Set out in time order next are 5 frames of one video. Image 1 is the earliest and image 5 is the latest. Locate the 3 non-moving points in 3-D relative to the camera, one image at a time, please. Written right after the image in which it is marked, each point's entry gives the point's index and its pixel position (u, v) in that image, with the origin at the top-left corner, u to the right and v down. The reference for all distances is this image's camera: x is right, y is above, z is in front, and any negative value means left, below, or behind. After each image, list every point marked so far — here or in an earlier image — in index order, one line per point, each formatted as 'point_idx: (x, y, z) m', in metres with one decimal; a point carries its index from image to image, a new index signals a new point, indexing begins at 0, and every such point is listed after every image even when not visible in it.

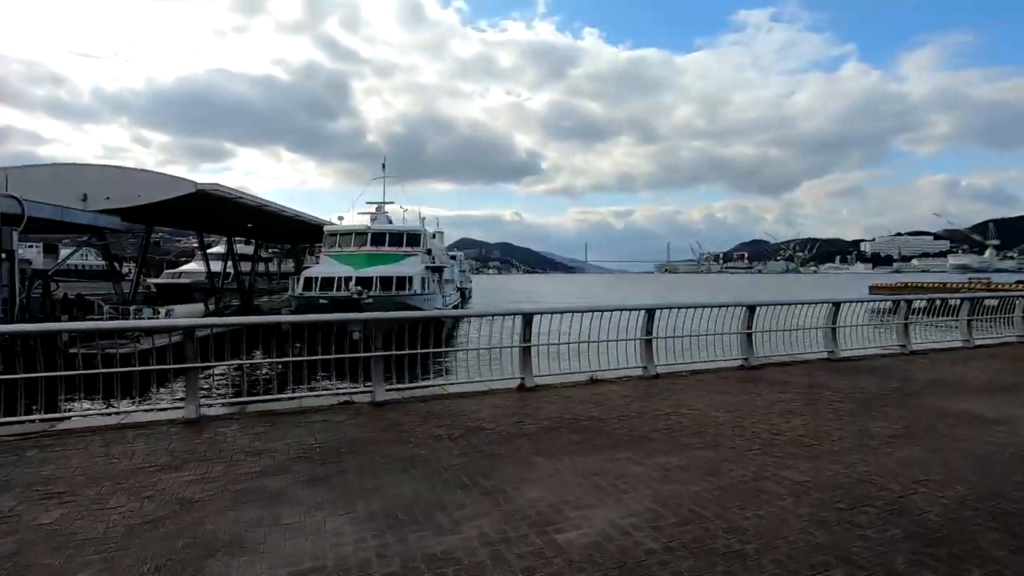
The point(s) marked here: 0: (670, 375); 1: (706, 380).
0: (+2.5, -1.4, +8.3) m
1: (+2.9, -1.4, +8.0) m
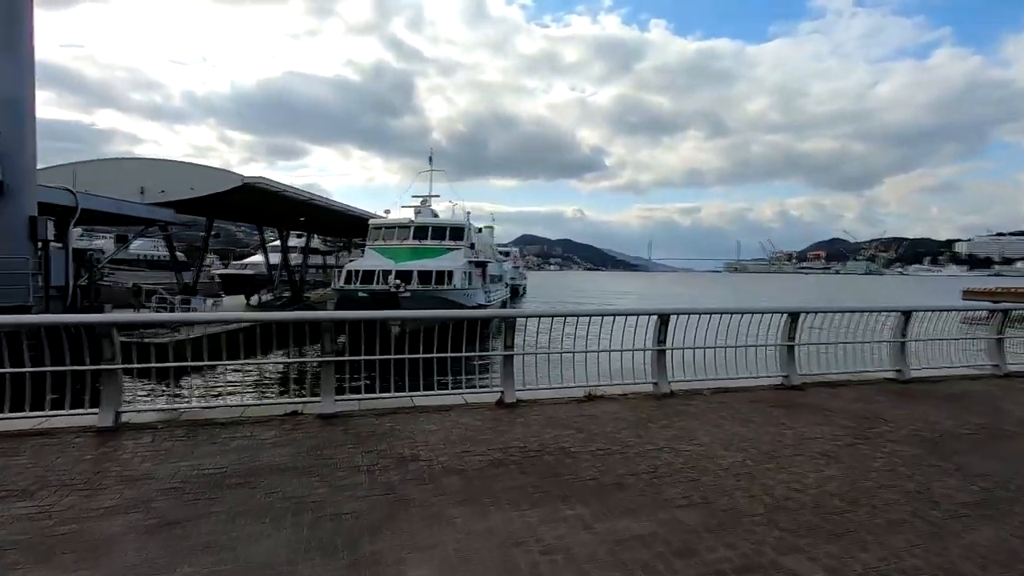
0: (+2.3, -1.4, +6.9) m
1: (+2.7, -1.4, +6.6) m
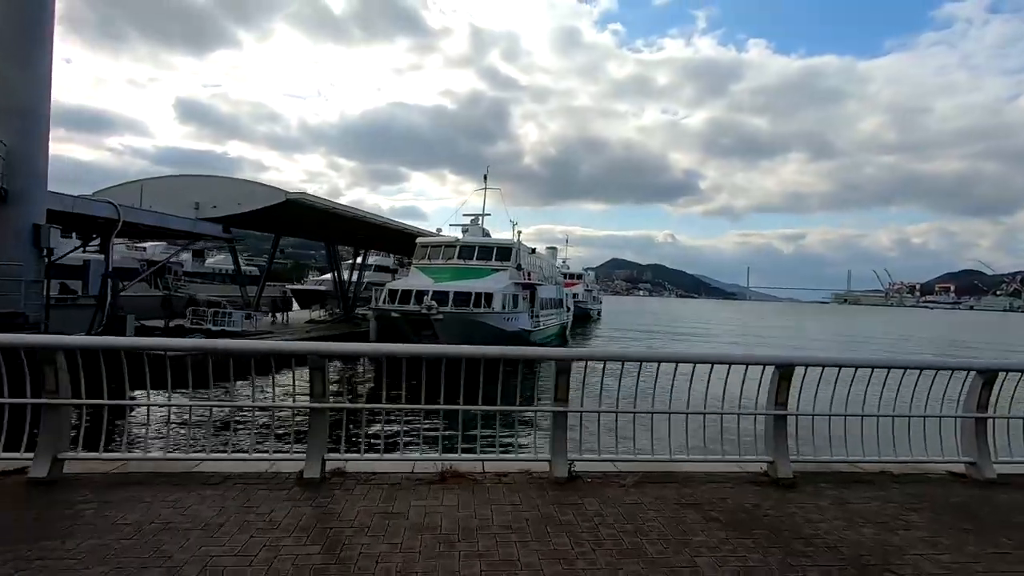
0: (+0.7, -1.7, +4.5) m
1: (+1.0, -1.7, +4.2) m
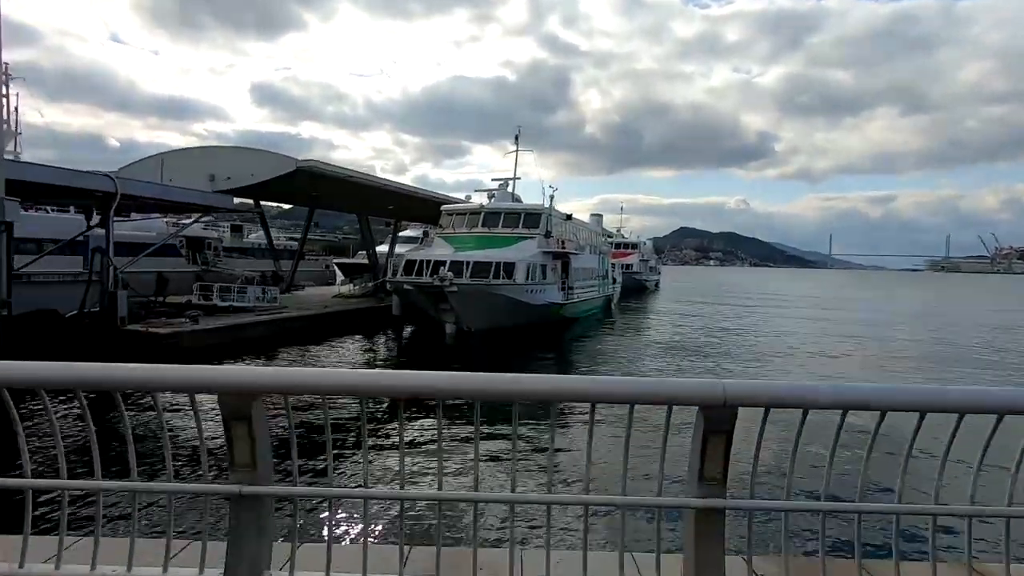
0: (-0.9, -1.5, +2.2) m
1: (-0.6, -1.5, +1.8) m
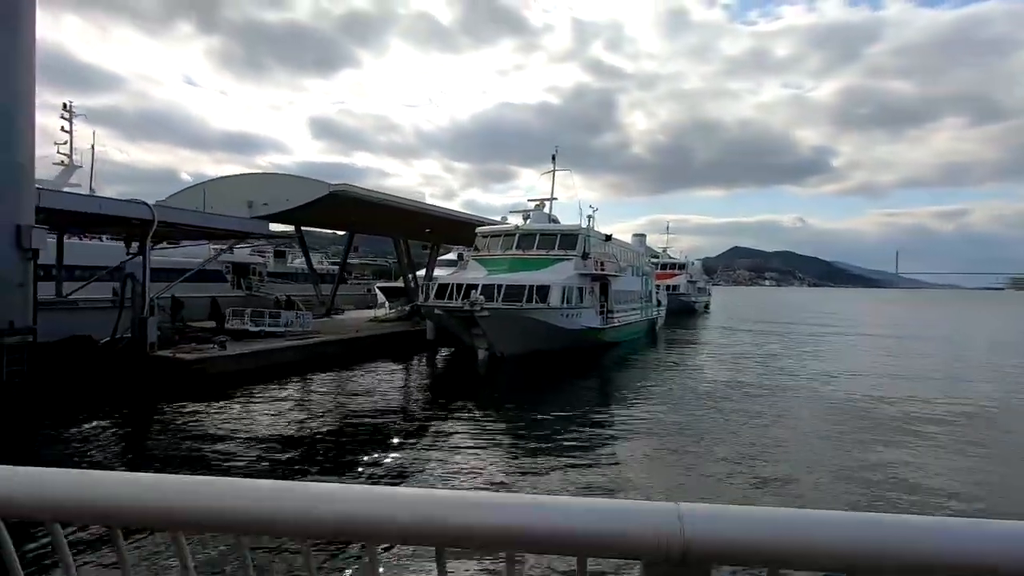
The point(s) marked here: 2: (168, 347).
0: (-1.5, -1.6, +1.2) m
1: (-1.2, -1.6, +0.8) m
2: (-12.9, -2.2, +20.0) m
